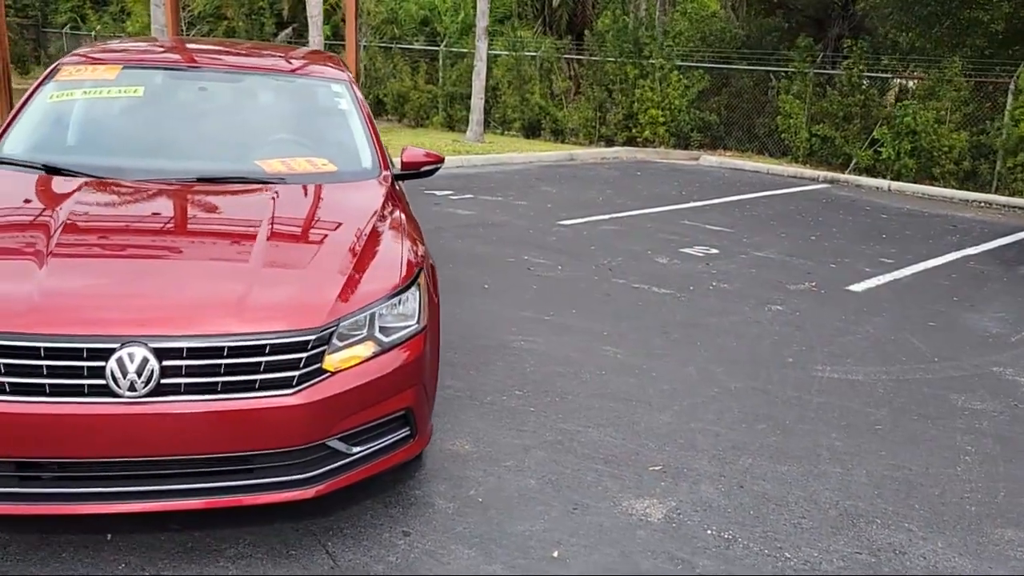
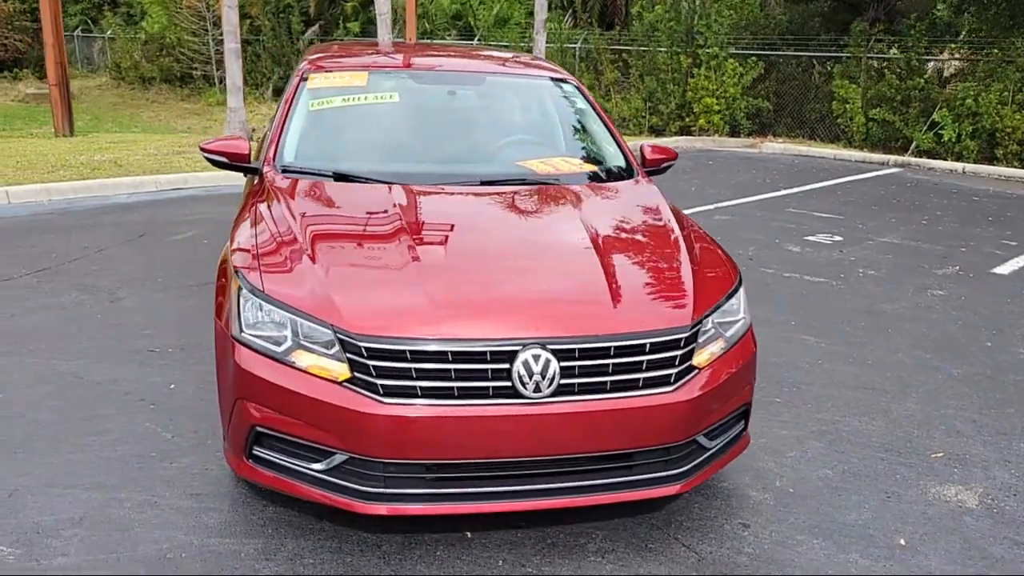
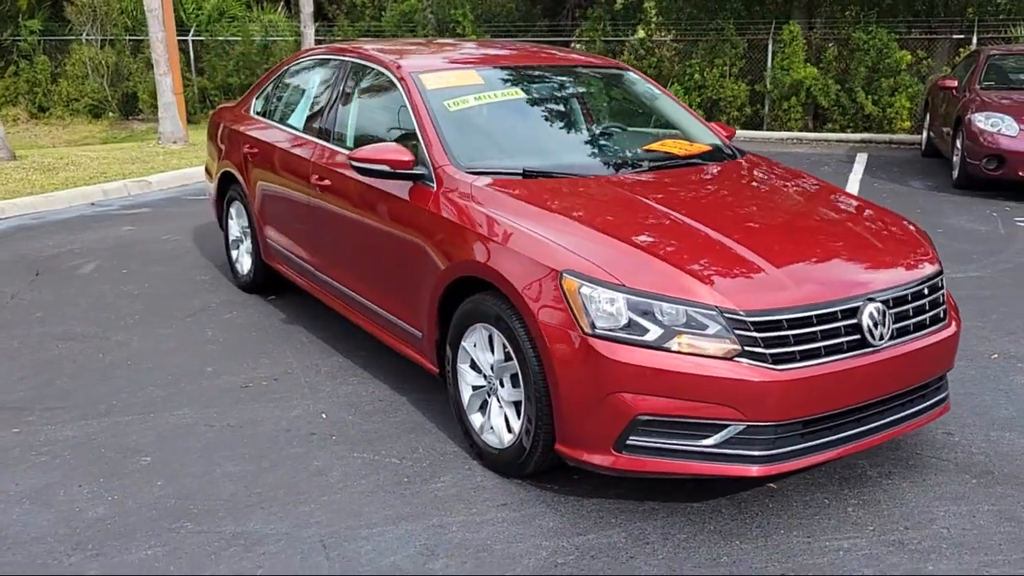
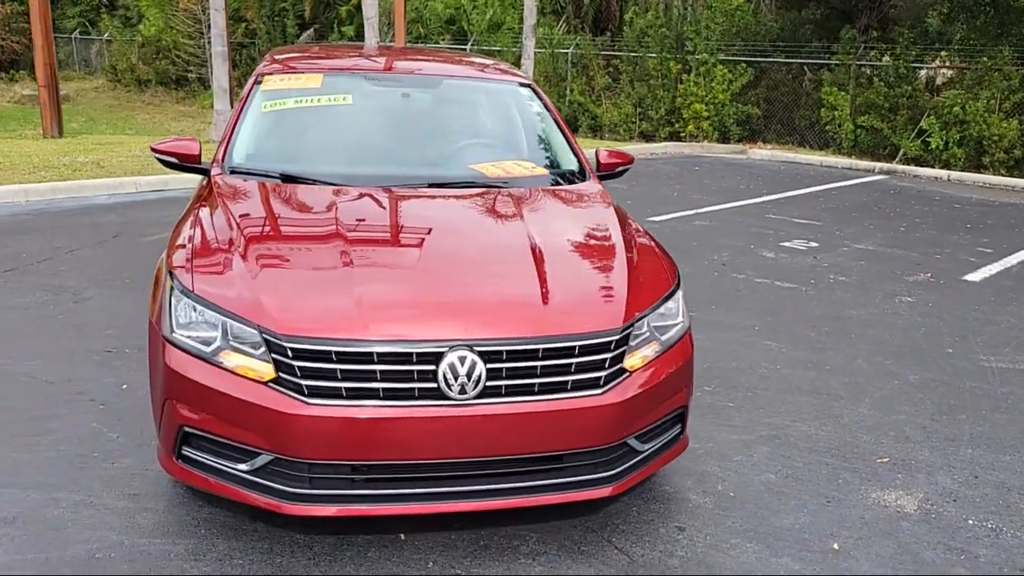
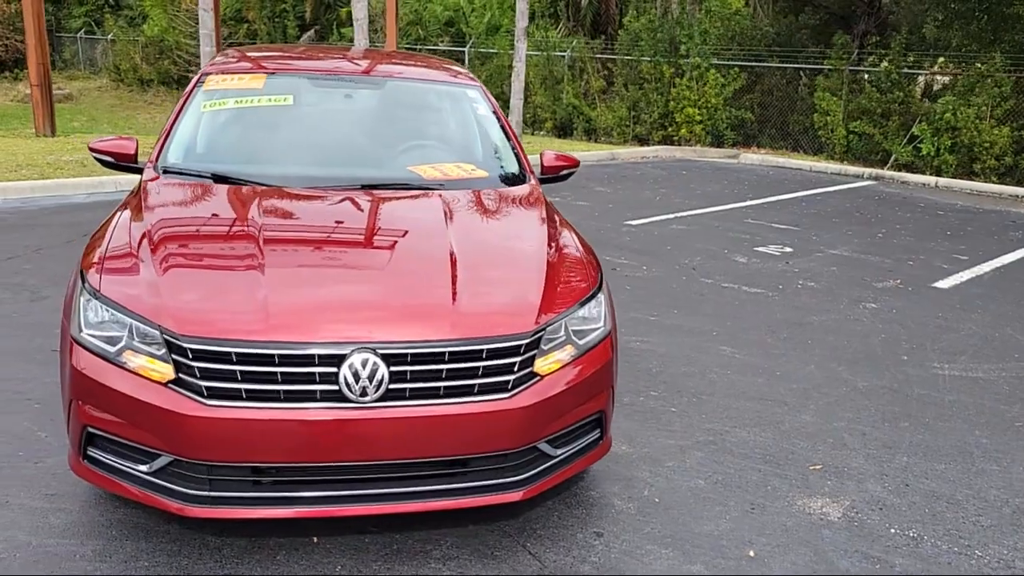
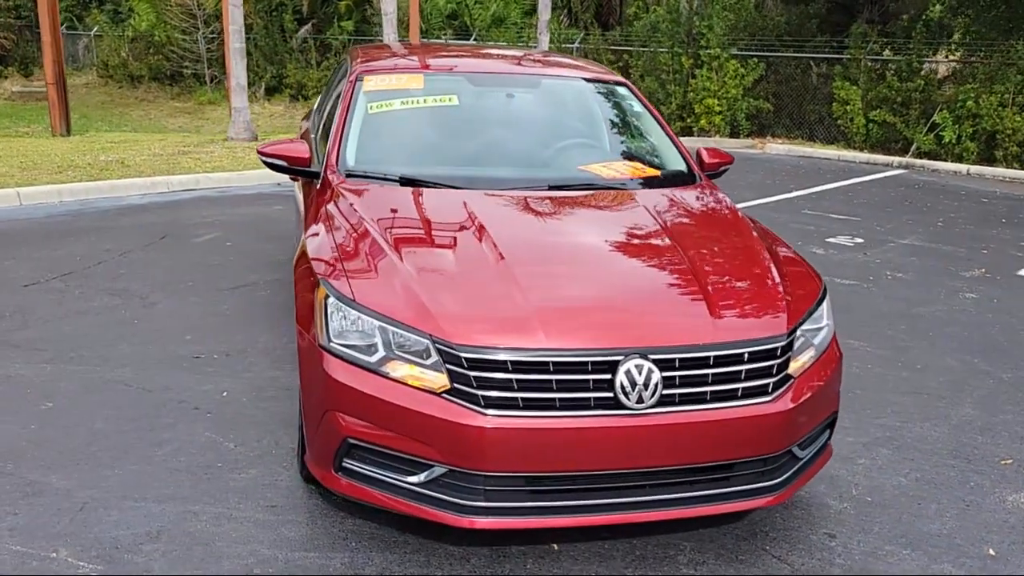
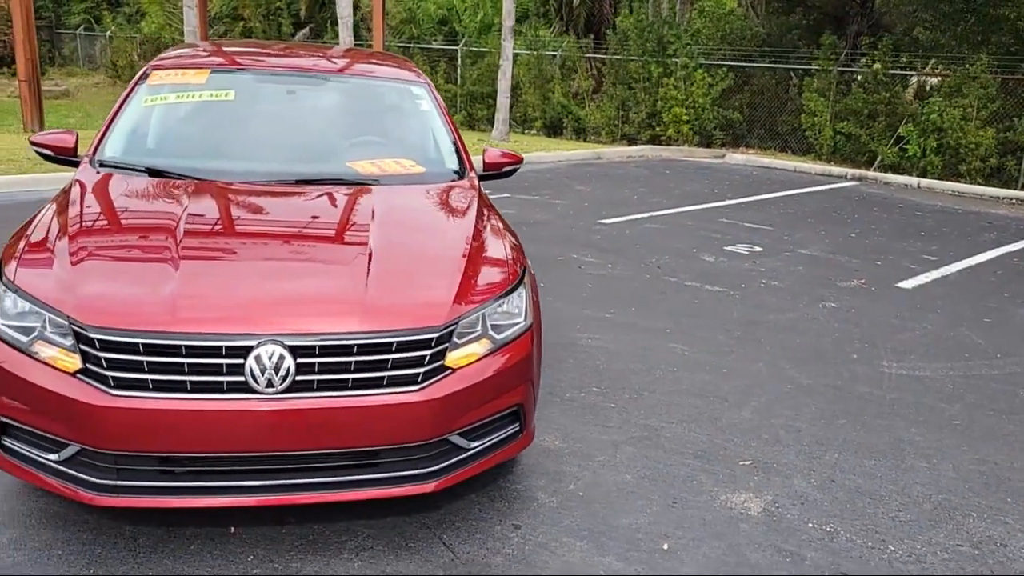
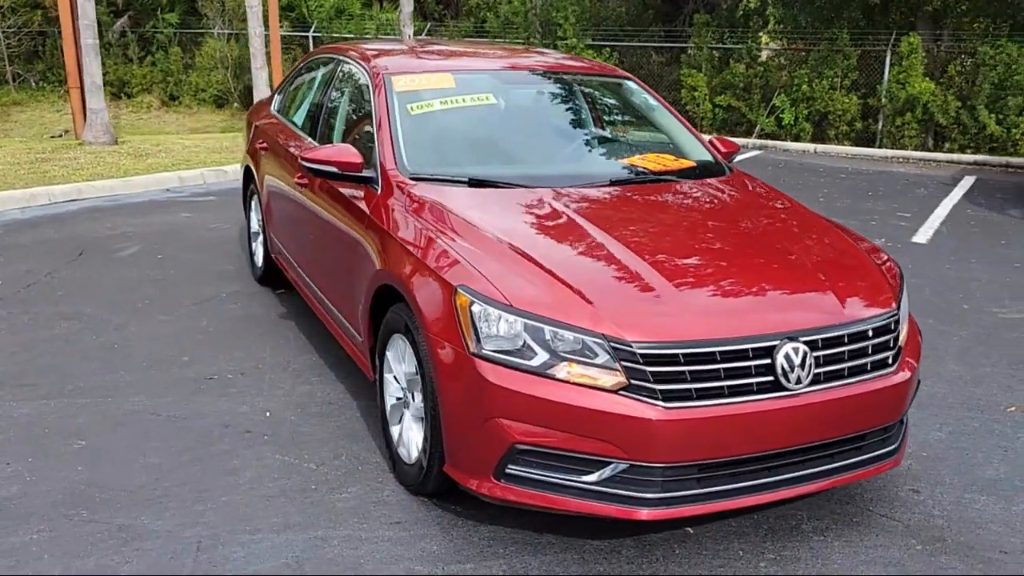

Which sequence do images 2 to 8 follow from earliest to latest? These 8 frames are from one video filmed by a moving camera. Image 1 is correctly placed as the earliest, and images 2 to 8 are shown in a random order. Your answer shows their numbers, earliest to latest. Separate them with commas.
7, 5, 4, 2, 6, 8, 3
